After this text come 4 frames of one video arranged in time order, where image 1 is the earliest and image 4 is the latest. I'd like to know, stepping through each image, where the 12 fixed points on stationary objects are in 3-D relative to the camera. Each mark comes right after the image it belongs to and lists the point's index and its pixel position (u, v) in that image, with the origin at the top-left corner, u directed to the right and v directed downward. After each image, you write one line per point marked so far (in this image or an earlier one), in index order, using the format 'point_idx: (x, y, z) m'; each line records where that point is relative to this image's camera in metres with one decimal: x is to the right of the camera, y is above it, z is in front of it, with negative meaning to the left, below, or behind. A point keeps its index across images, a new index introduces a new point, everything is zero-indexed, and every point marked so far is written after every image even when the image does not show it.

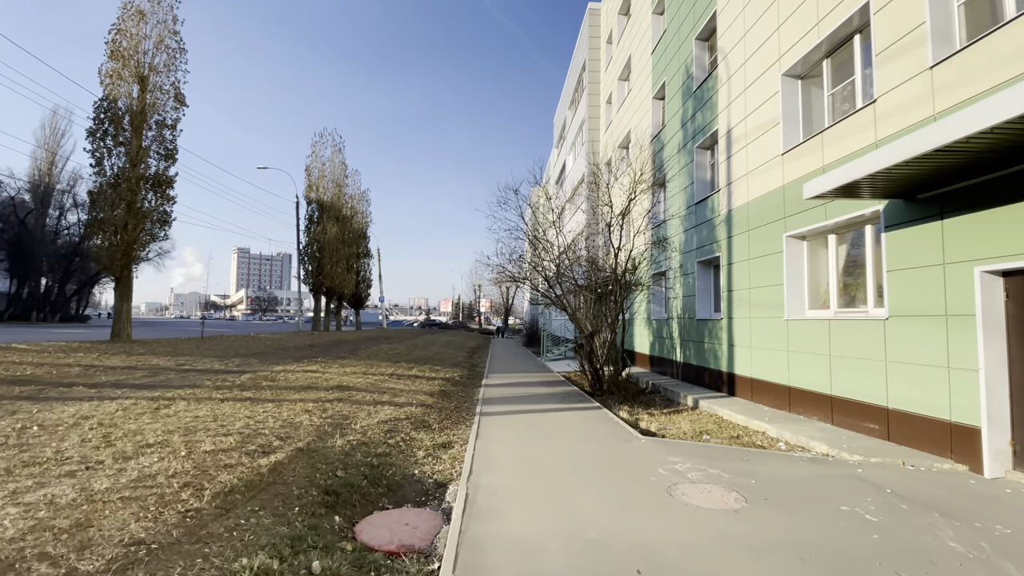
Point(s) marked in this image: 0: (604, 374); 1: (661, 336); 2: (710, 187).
0: (+2.5, -2.4, +13.0) m
1: (+4.8, -1.6, +15.2) m
2: (+5.5, +2.8, +13.1) m
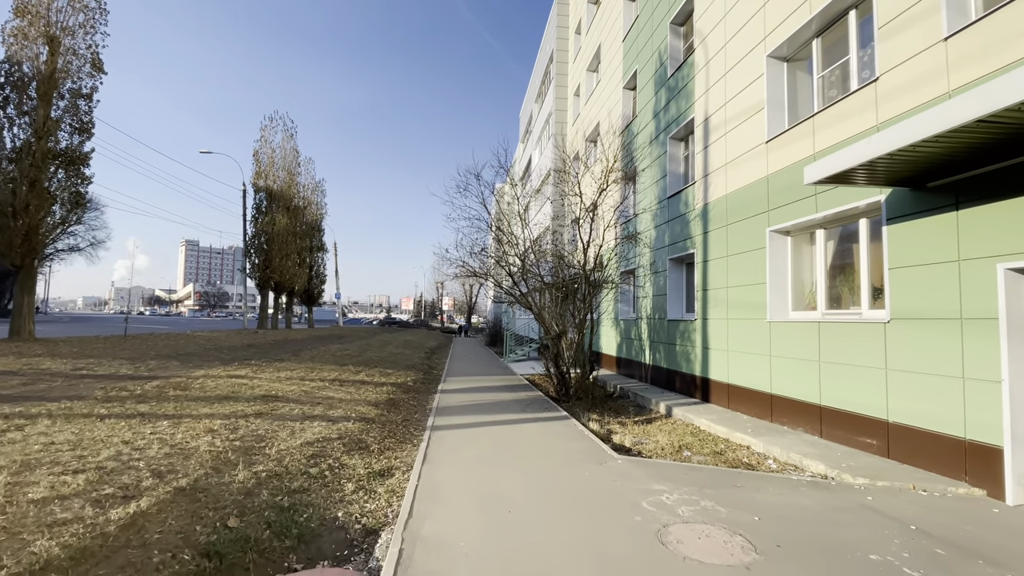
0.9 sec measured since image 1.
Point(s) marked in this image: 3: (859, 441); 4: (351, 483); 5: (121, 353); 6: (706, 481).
0: (+1.5, -2.3, +12.1) m
1: (+3.6, -1.5, +14.4) m
2: (+4.5, +2.8, +12.3) m
3: (+4.8, -2.1, +6.5) m
4: (-1.7, -2.1, +5.0) m
5: (-10.5, -1.7, +12.6) m
6: (+2.2, -2.2, +5.3) m
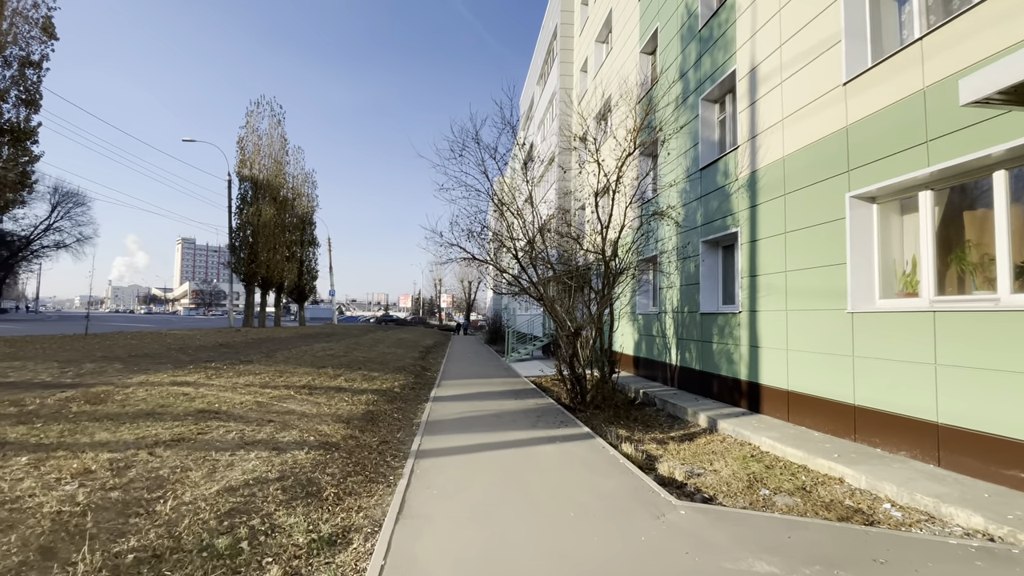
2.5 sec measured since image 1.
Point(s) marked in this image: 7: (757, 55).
0: (+1.6, -2.0, +10.2) m
1: (+3.7, -1.2, +12.6) m
2: (+4.6, +3.1, +10.5) m
3: (+5.0, -1.9, +4.7) m
4: (-1.6, -1.9, +3.2) m
5: (-10.4, -1.5, +10.8) m
6: (+2.3, -2.0, +3.5) m
7: (+4.6, +4.4, +8.8) m
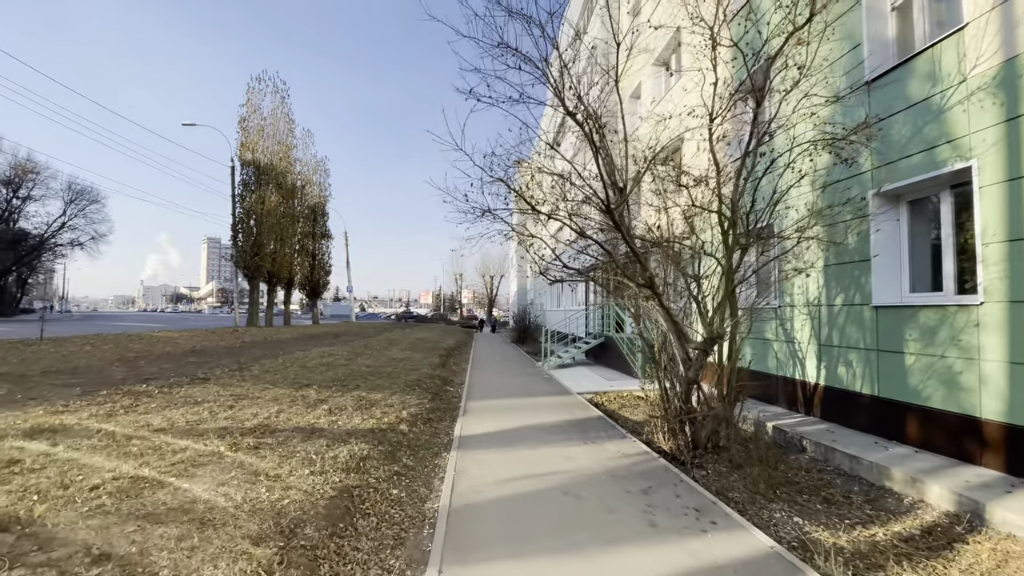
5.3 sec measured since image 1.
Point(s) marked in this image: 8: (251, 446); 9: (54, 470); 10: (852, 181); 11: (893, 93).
0: (+2.5, -1.8, +6.7) m
1: (+4.7, -0.9, +8.9) m
2: (+5.5, +3.4, +6.7) m
3: (+5.7, -1.6, +1.0) m
4: (-0.9, -1.7, -0.2) m
5: (-9.4, -1.4, +7.7) m
6: (+3.0, -1.7, -0.1) m
7: (+5.4, +4.6, +5.0) m
8: (-2.8, -1.7, +5.0) m
9: (-3.9, -1.5, +4.0) m
10: (+5.0, +1.6, +7.0) m
11: (+5.1, +2.6, +6.4) m
